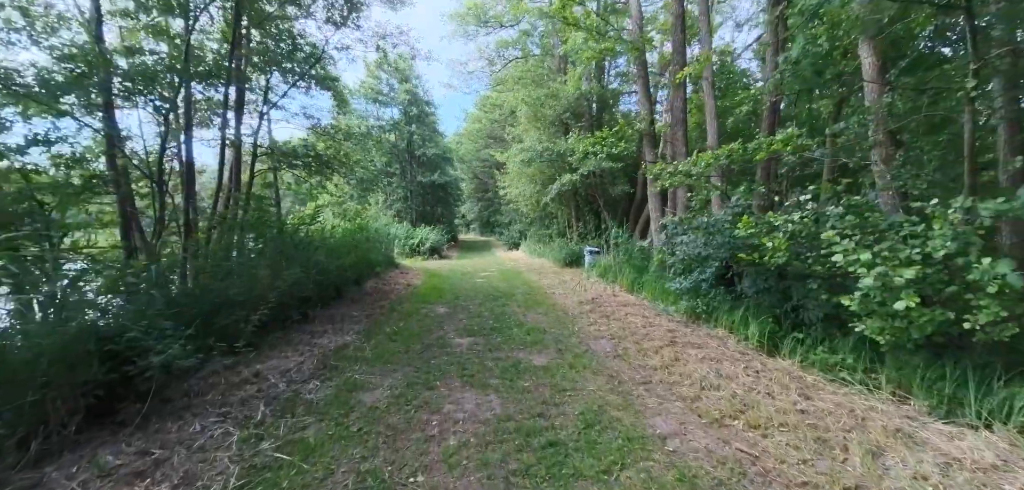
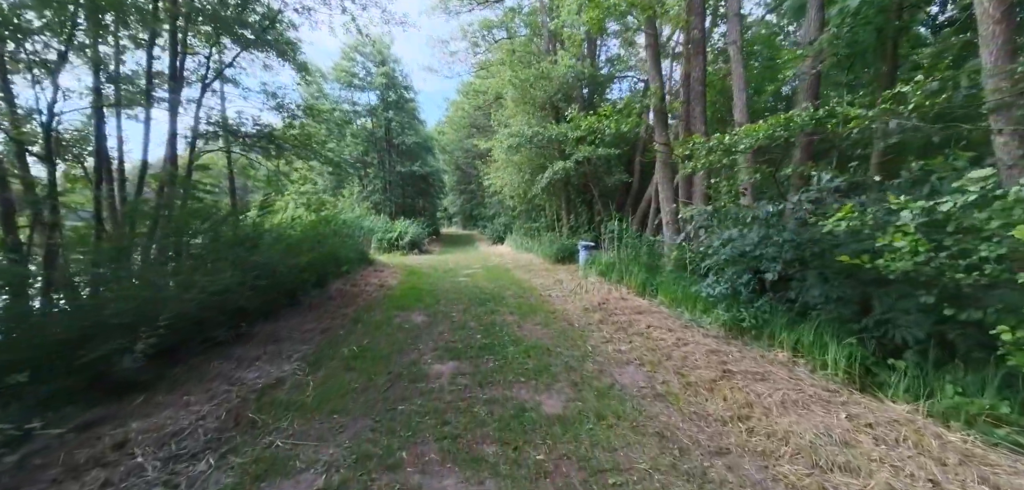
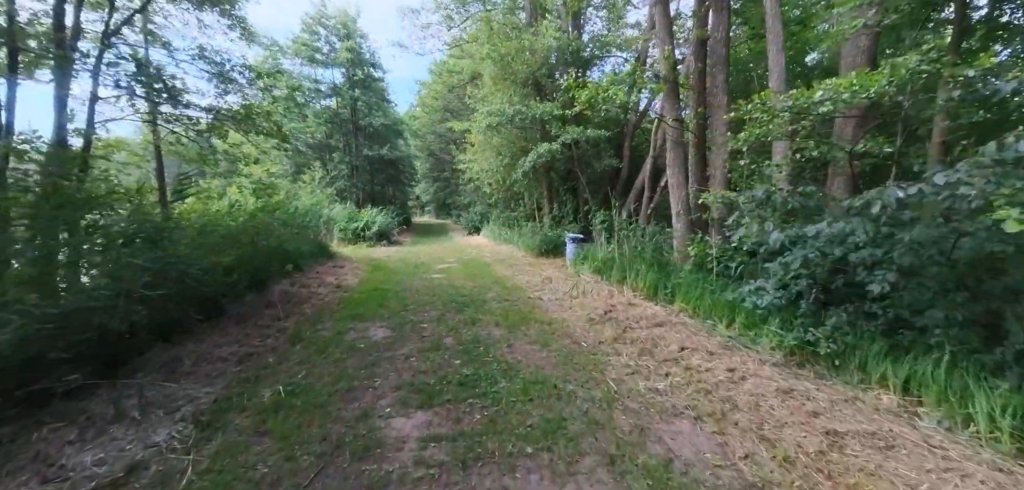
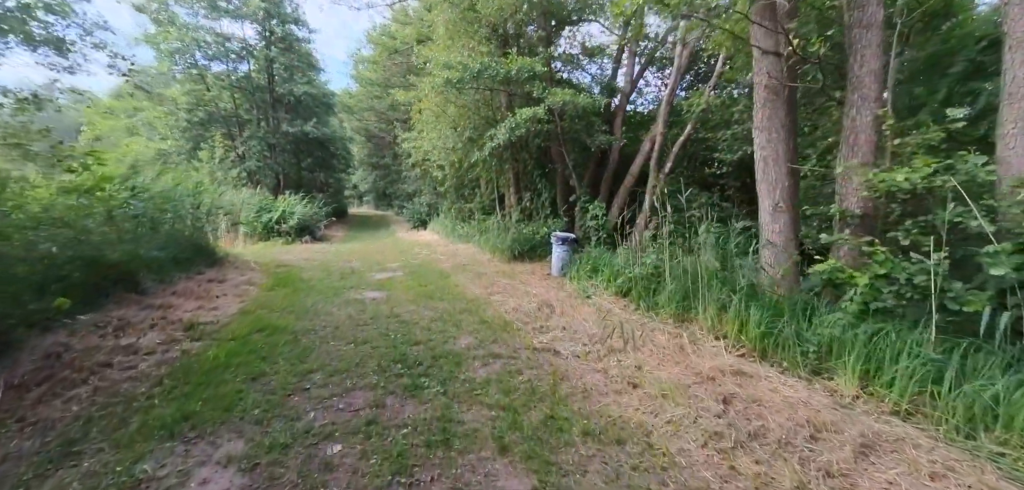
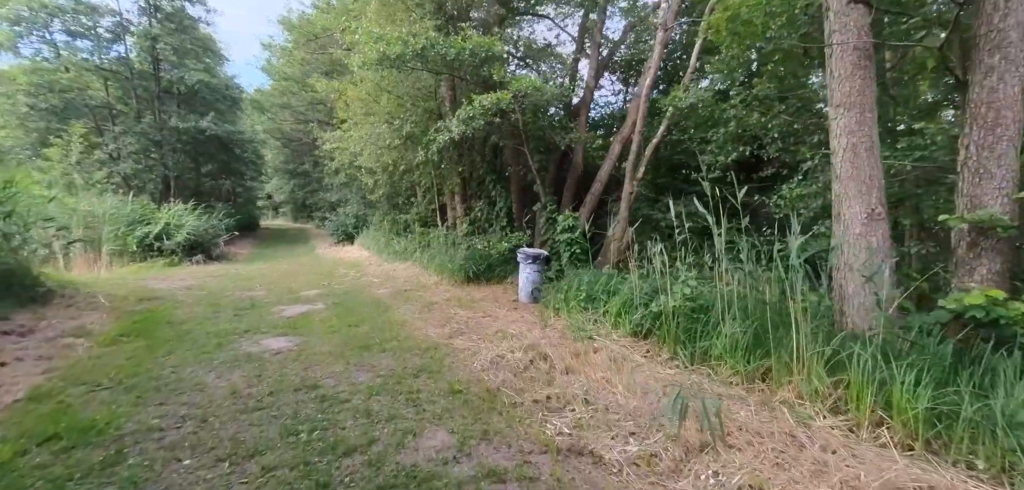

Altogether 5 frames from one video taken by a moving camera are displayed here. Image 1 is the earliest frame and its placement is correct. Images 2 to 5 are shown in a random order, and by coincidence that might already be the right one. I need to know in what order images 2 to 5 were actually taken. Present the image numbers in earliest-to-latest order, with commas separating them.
2, 3, 4, 5
